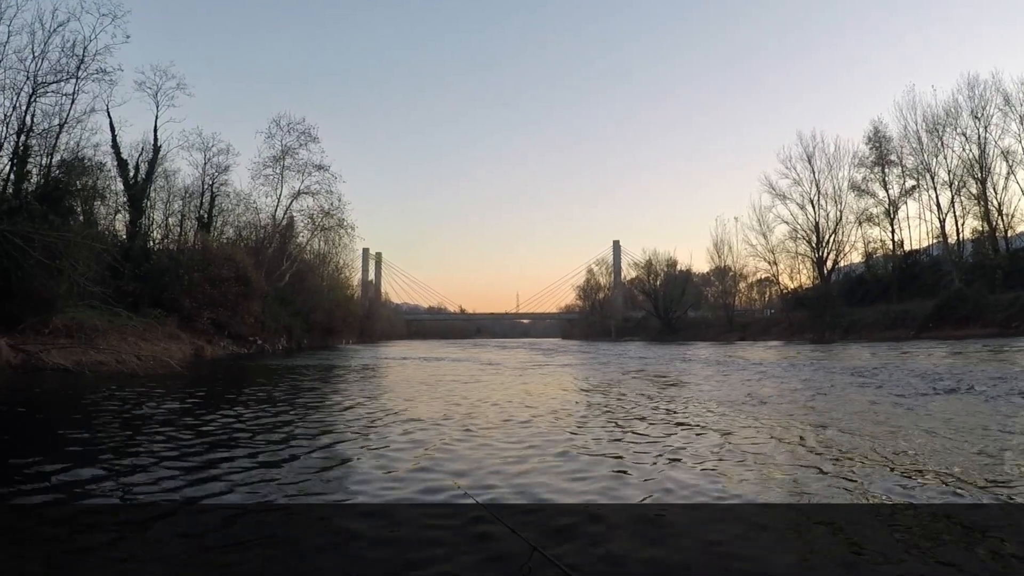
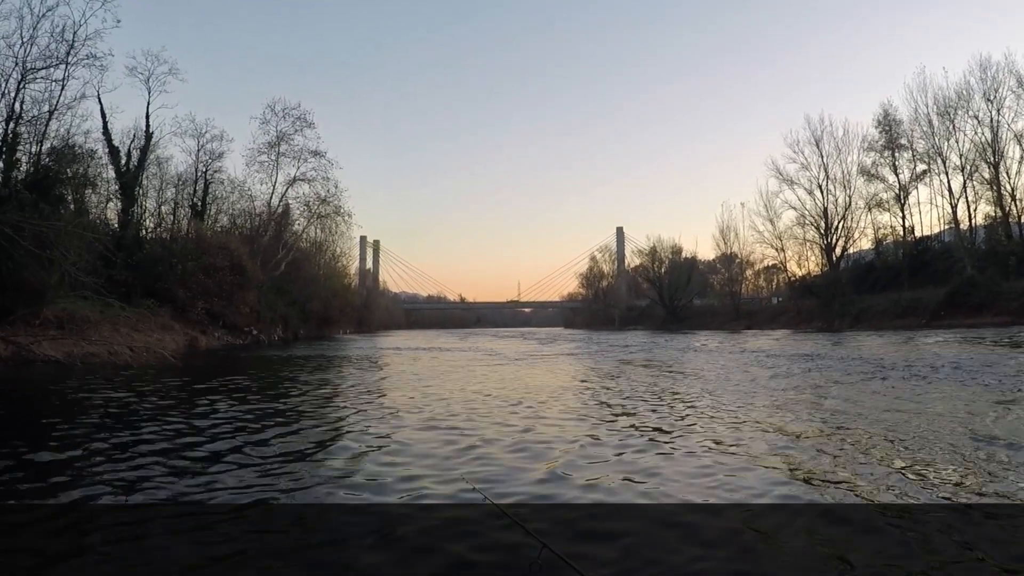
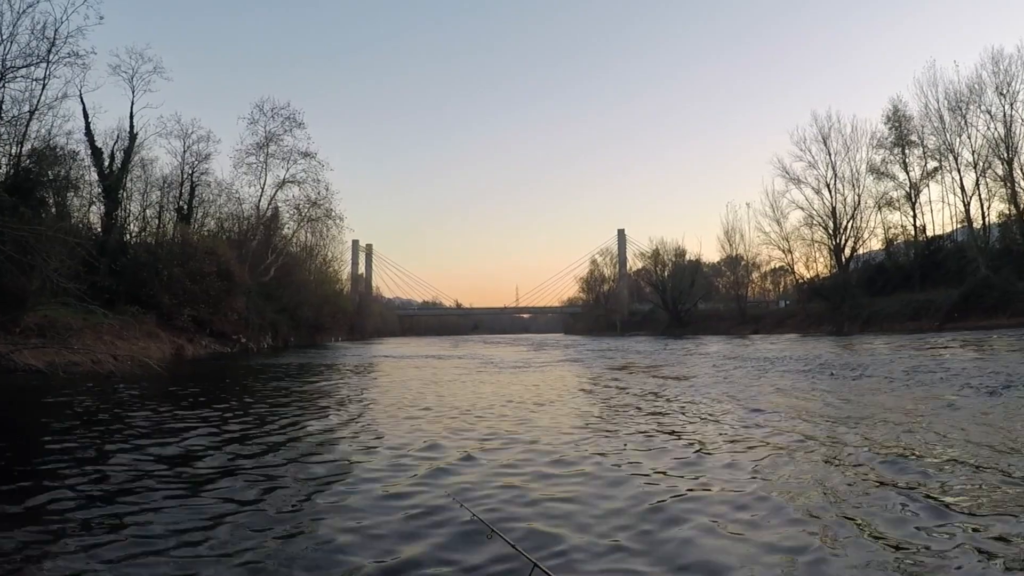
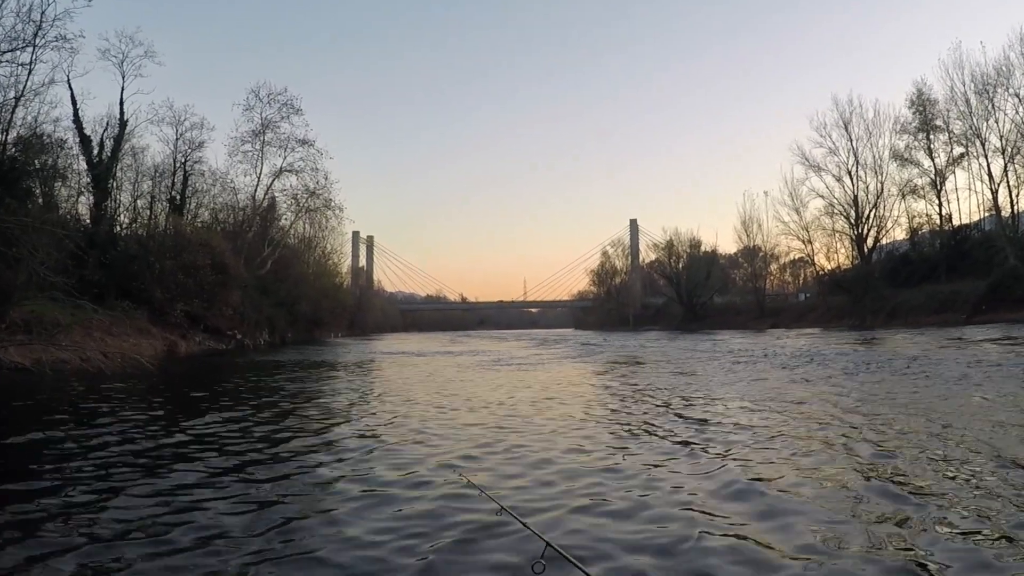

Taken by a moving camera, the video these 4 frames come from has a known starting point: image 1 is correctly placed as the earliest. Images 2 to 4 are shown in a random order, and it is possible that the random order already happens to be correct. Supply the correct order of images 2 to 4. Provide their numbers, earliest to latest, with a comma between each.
2, 3, 4
